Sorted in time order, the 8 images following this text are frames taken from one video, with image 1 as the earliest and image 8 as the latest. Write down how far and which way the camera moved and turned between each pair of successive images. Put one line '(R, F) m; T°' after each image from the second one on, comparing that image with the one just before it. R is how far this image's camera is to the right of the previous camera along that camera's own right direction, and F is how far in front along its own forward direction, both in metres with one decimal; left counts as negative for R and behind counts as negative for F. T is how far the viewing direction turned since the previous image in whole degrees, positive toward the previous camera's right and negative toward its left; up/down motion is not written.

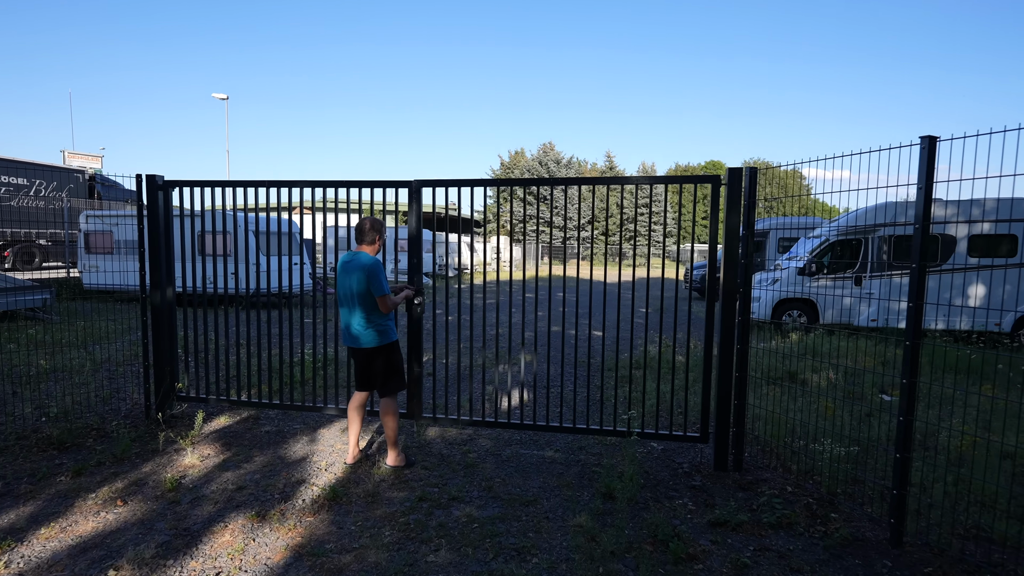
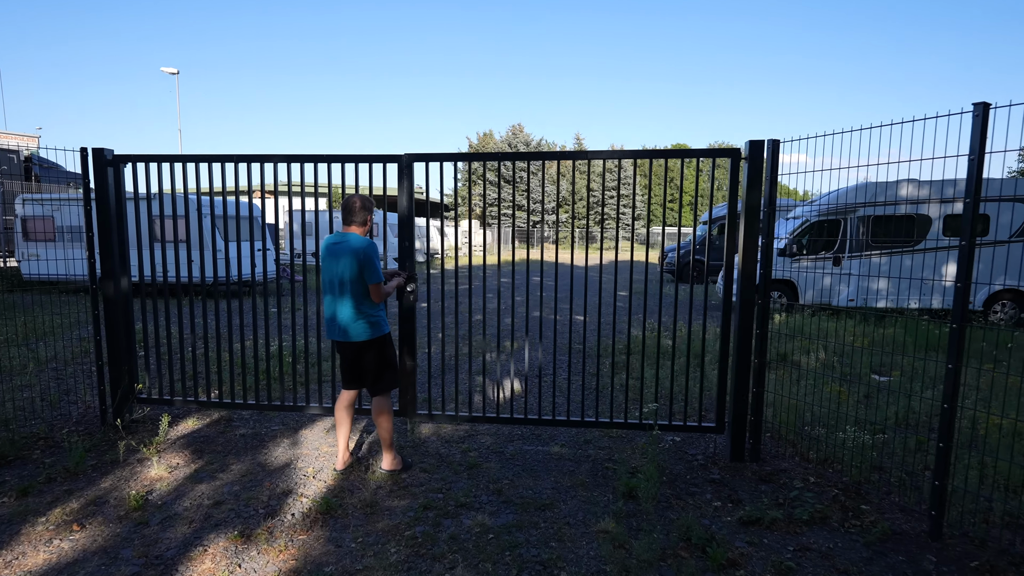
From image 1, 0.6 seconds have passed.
(-0.3, +0.4) m; +3°
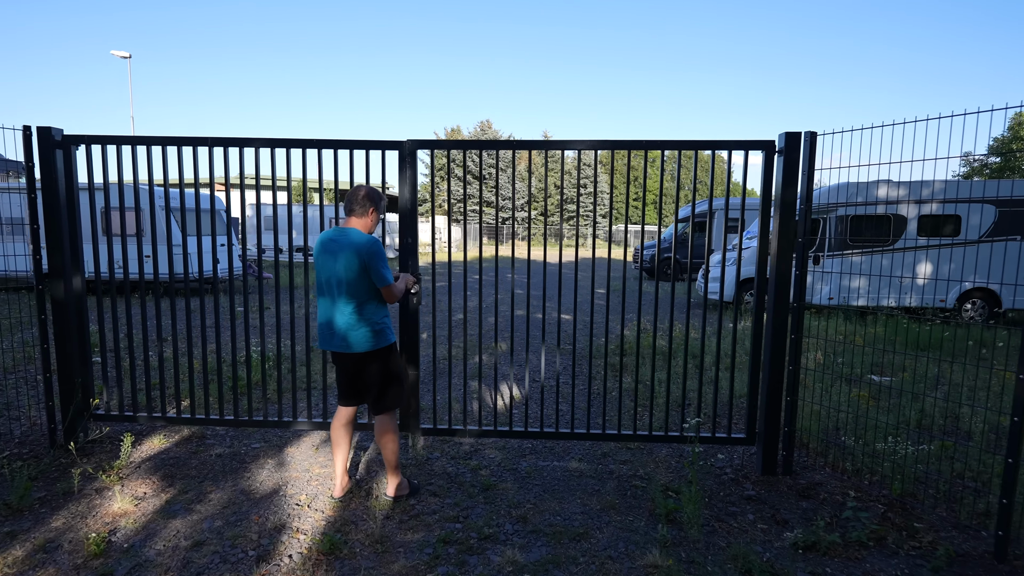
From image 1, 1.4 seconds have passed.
(-0.3, +0.4) m; +4°
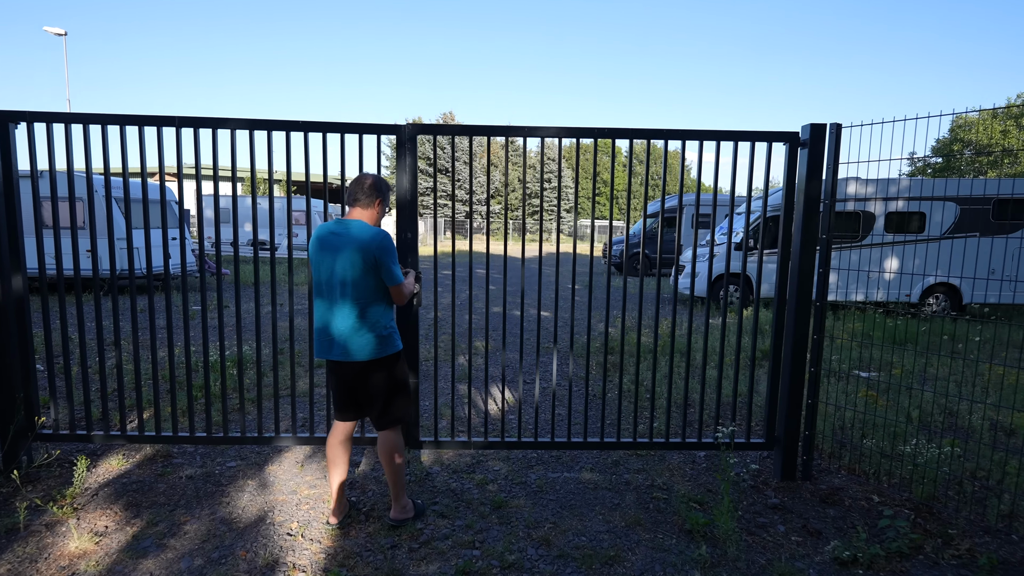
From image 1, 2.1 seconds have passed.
(-0.3, +0.3) m; +4°
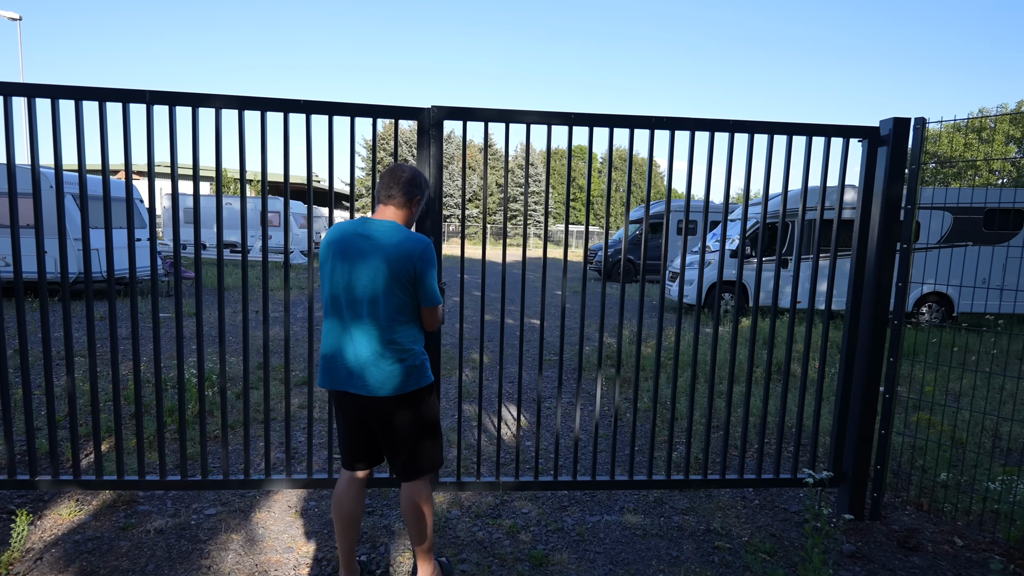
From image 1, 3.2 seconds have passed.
(-0.3, +0.5) m; +3°
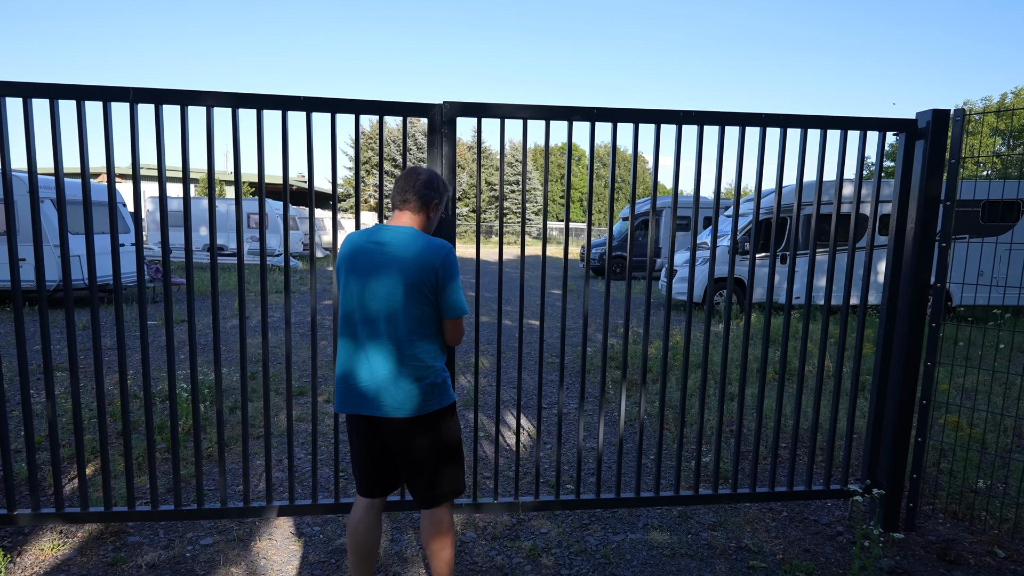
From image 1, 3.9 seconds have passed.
(-0.1, +0.2) m; +1°
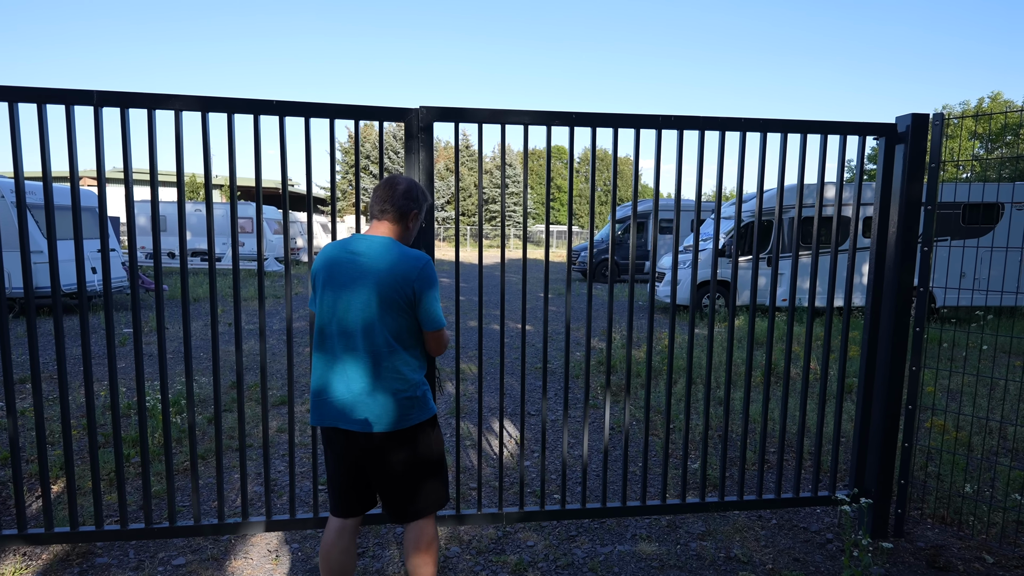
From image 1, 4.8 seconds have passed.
(0.0, +0.1) m; +1°
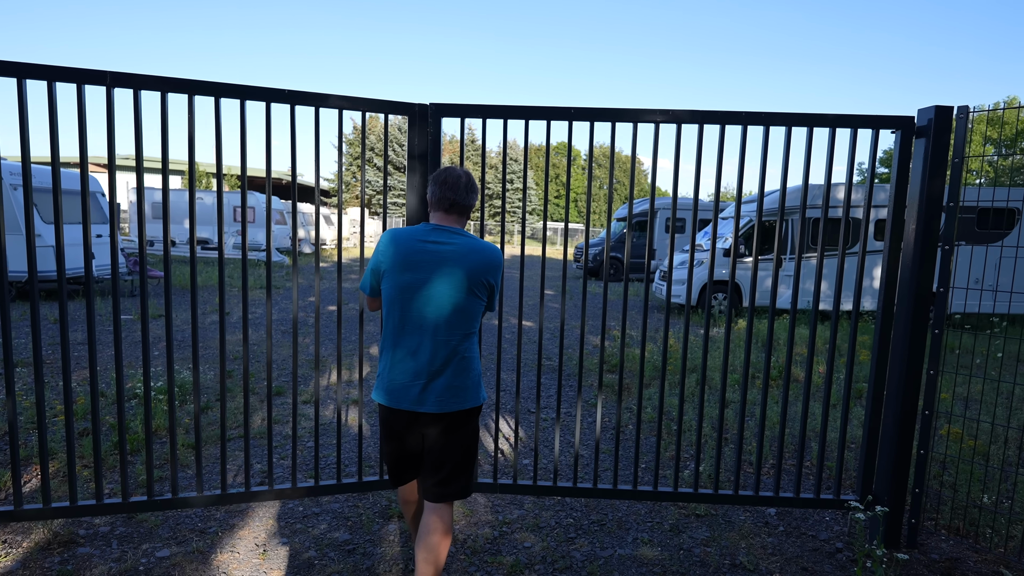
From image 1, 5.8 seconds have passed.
(0.0, +0.1) m; -1°
